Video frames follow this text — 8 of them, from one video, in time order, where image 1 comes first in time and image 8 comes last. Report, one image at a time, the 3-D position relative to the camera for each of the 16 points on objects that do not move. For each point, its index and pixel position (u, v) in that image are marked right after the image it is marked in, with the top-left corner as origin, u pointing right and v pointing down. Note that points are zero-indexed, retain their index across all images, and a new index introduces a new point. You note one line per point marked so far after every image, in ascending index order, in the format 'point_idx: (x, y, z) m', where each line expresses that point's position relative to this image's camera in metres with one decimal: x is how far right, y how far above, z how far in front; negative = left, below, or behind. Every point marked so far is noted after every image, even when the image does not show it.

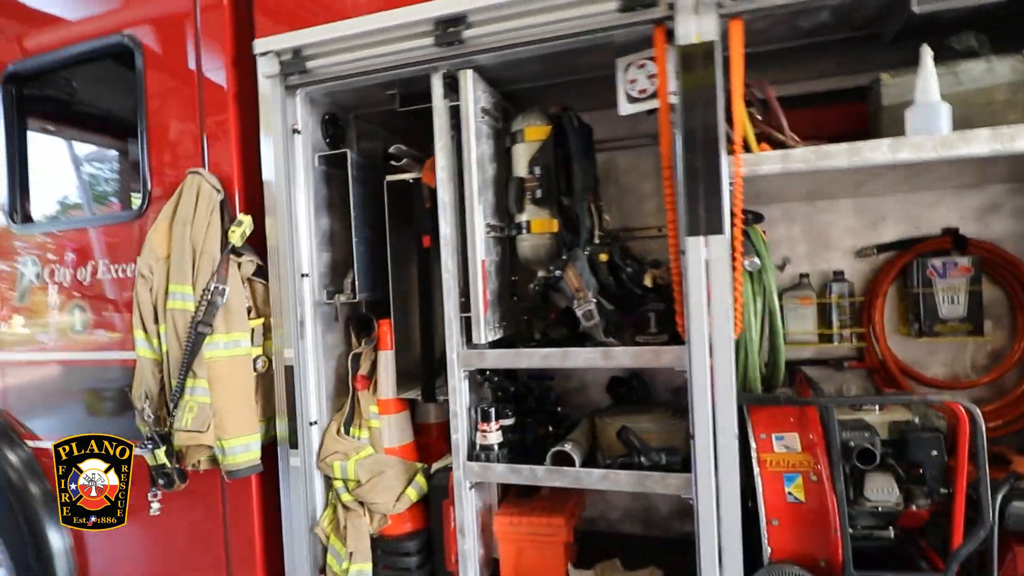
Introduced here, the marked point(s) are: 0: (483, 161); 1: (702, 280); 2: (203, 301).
0: (-0.1, +0.4, +1.7) m
1: (+0.5, 0.0, +1.4) m
2: (-0.9, 0.0, +1.7) m
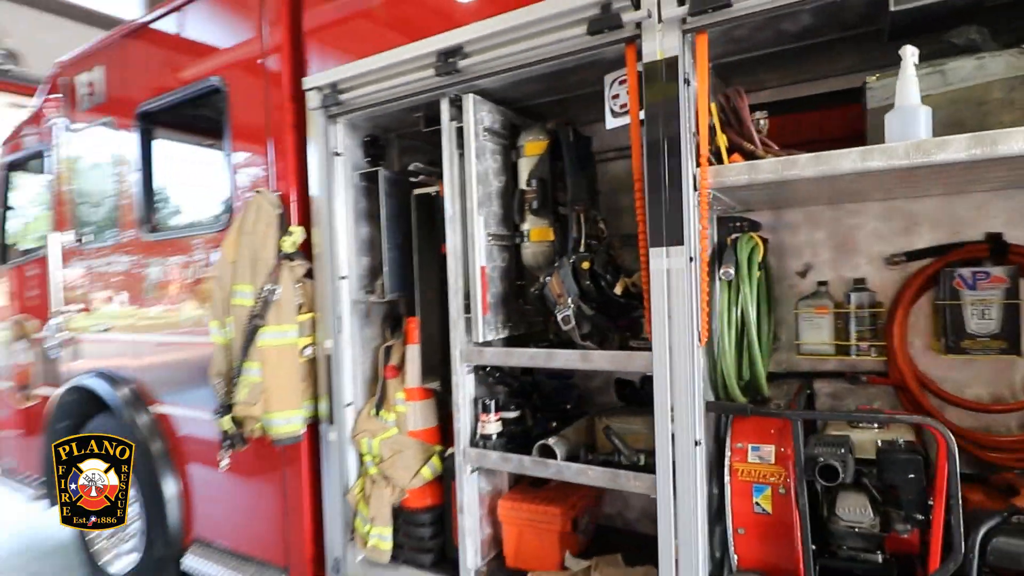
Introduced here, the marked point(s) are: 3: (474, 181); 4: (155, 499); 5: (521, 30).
0: (-0.1, +0.4, +1.9) m
1: (+0.4, 0.0, +1.5) m
2: (-0.9, 0.0, +2.1) m
3: (-0.1, +0.3, +1.8) m
4: (-1.5, -1.0, +2.6) m
5: (0.0, +0.7, +1.6) m
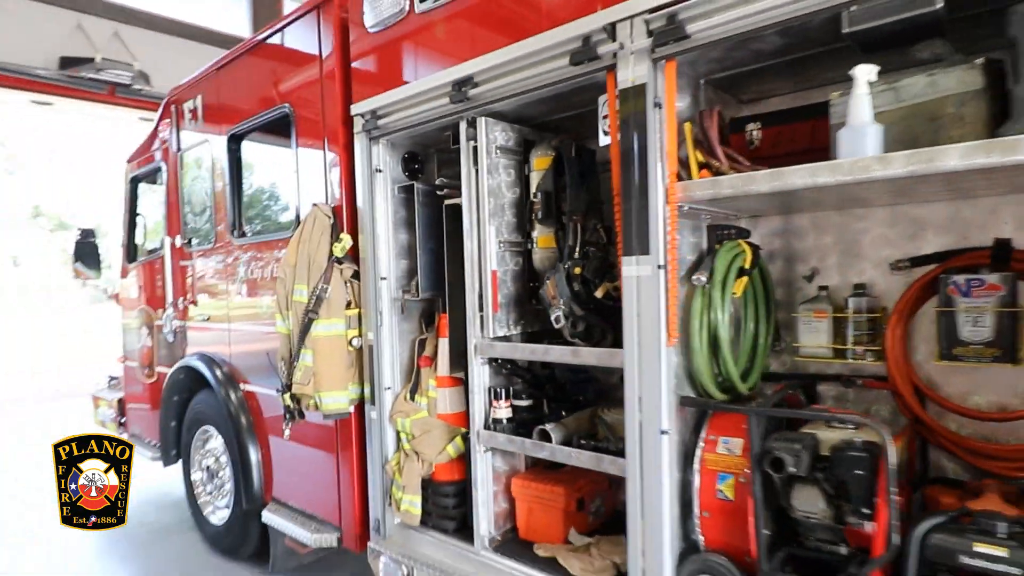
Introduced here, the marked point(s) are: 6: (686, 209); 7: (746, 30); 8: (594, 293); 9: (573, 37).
0: (0.0, +0.4, +2.1) m
1: (+0.4, 0.0, +1.6) m
2: (-0.8, 0.0, +2.4) m
3: (-0.1, +0.3, +2.1) m
4: (-1.4, -0.9, +3.1) m
5: (0.0, +0.7, +1.8) m
6: (+0.5, +0.2, +1.7) m
7: (+0.6, +0.6, +1.4) m
8: (+0.2, 0.0, +1.9) m
9: (+0.2, +0.7, +1.7) m
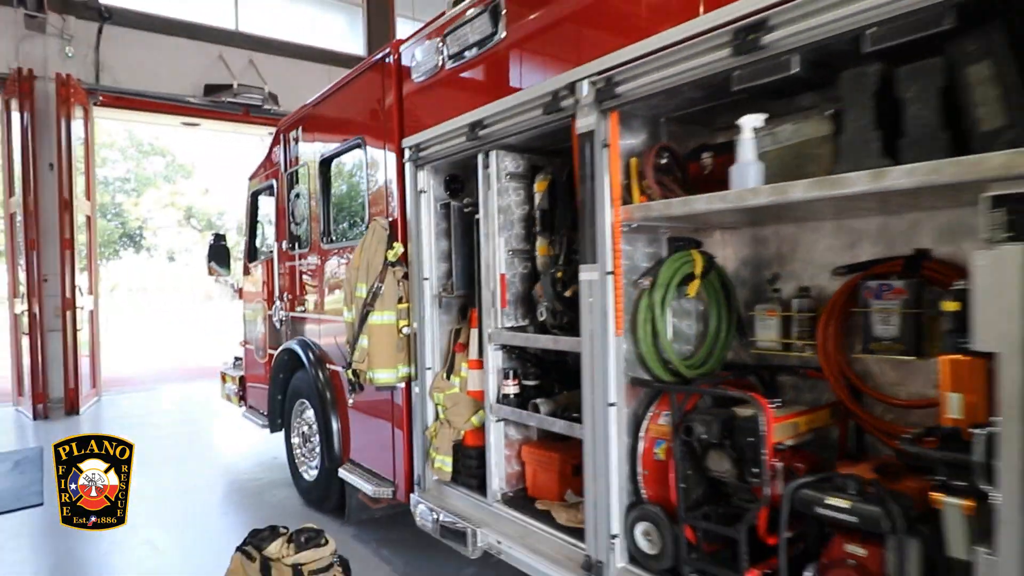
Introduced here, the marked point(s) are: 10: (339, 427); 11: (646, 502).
0: (0.0, +0.4, +2.6) m
1: (+0.3, 0.0, +2.1) m
2: (-0.7, 0.0, +3.0) m
3: (-0.1, +0.3, +2.6) m
4: (-1.2, -0.9, +3.8) m
5: (0.0, +0.7, +2.3) m
6: (+0.4, +0.2, +2.1) m
7: (+0.5, +0.6, +1.8) m
8: (+0.2, 0.0, +2.4) m
9: (+0.1, +0.7, +2.2) m
10: (-1.1, -0.9, +3.7) m
11: (+0.5, -0.7, +2.0) m
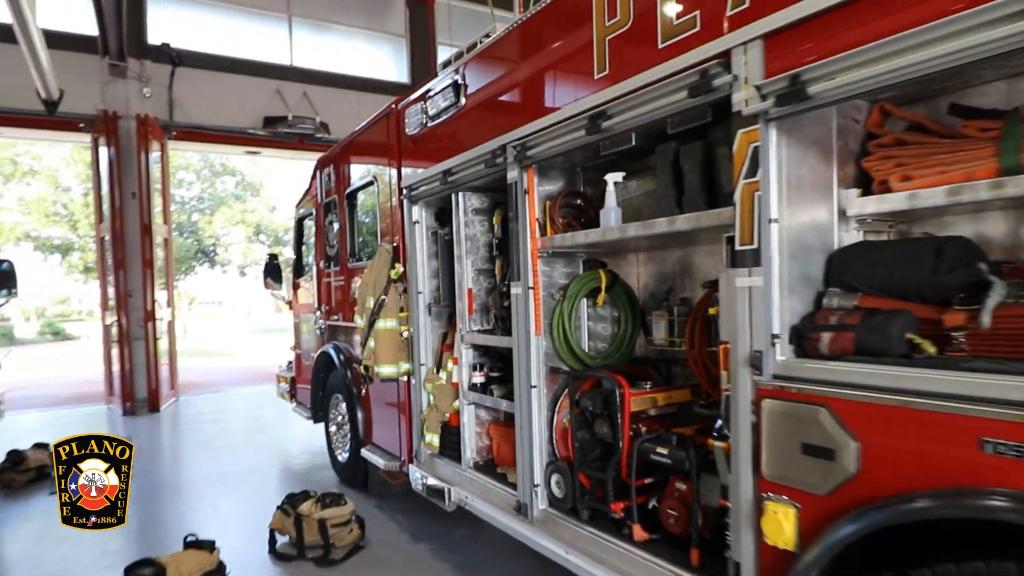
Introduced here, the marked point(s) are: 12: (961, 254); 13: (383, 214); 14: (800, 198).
0: (-0.2, +0.3, +3.3) m
1: (0.0, -0.1, +2.8) m
2: (-0.9, -0.1, +3.8) m
3: (-0.3, +0.3, +3.3) m
4: (-1.2, -1.0, +4.6) m
5: (-0.2, +0.7, +3.0) m
6: (+0.2, +0.2, +2.8) m
7: (+0.2, +0.6, +2.5) m
8: (0.0, -0.1, +3.1) m
9: (-0.1, +0.7, +2.9) m
10: (-1.1, -1.0, +4.5) m
11: (+0.2, -0.8, +2.7) m
12: (+1.2, +0.1, +1.7) m
13: (-0.9, +0.5, +4.1) m
14: (+0.9, +0.3, +1.8) m
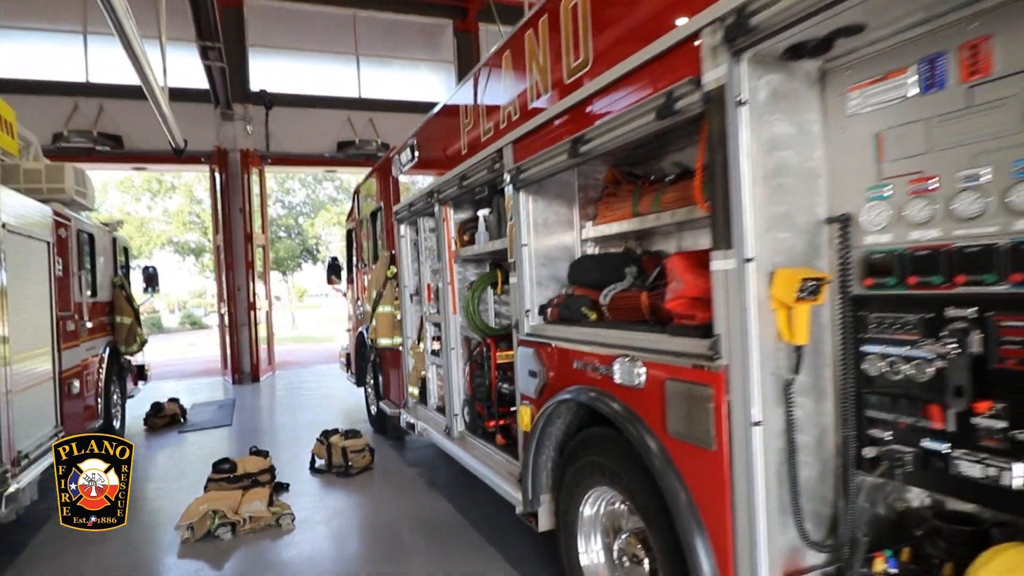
0: (-0.6, +0.3, +4.7) m
1: (-0.5, -0.1, +4.1) m
2: (-1.2, -0.1, +5.3) m
3: (-0.7, +0.3, +4.7) m
4: (-1.4, -1.0, +6.2) m
5: (-0.7, +0.7, +4.5) m
6: (-0.3, +0.2, +4.1) m
7: (-0.4, +0.6, +3.9) m
8: (-0.4, 0.0, +4.4) m
9: (-0.6, +0.7, +4.3) m
10: (-1.3, -0.9, +6.1) m
11: (-0.3, -0.7, +4.0) m
12: (+0.5, +0.1, +2.9) m
13: (-1.2, +0.6, +5.6) m
14: (+0.2, +0.3, +3.1) m
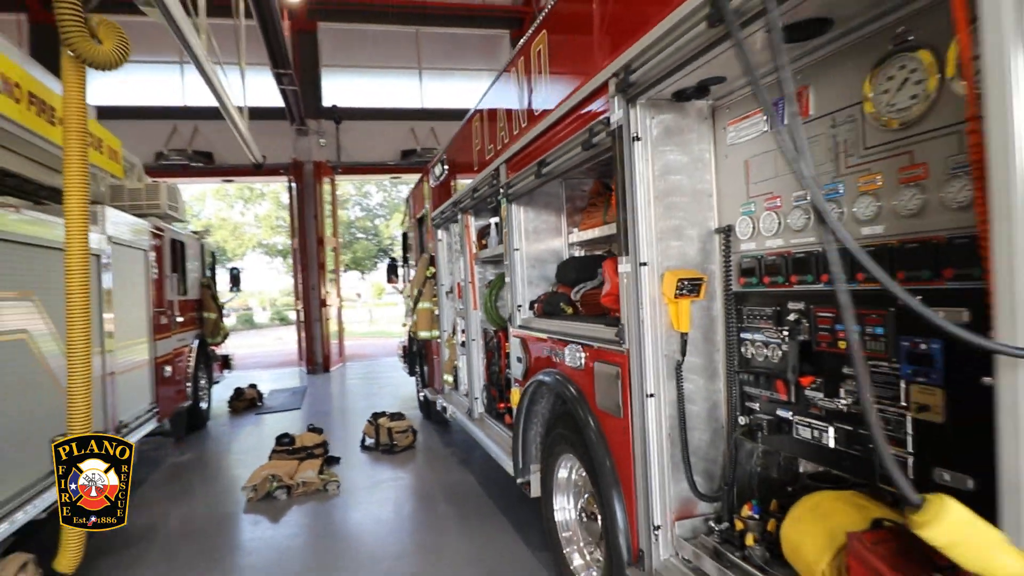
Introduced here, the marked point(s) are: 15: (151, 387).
0: (-0.4, +0.3, +5.3) m
1: (-0.4, 0.0, +4.7) m
2: (-0.9, 0.0, +6.0) m
3: (-0.5, +0.3, +5.3) m
4: (-1.0, -1.0, +6.8) m
5: (-0.5, +0.7, +5.0) m
6: (-0.2, +0.2, +4.6) m
7: (-0.3, +0.6, +4.4) m
8: (-0.3, 0.0, +5.0) m
9: (-0.5, +0.7, +4.8) m
10: (-1.0, -0.9, +6.7) m
11: (-0.2, -0.7, +4.6) m
12: (+0.5, +0.1, +3.3) m
13: (-0.9, +0.6, +6.2) m
14: (+0.1, +0.3, +3.5) m
15: (-3.1, -0.9, +5.2) m
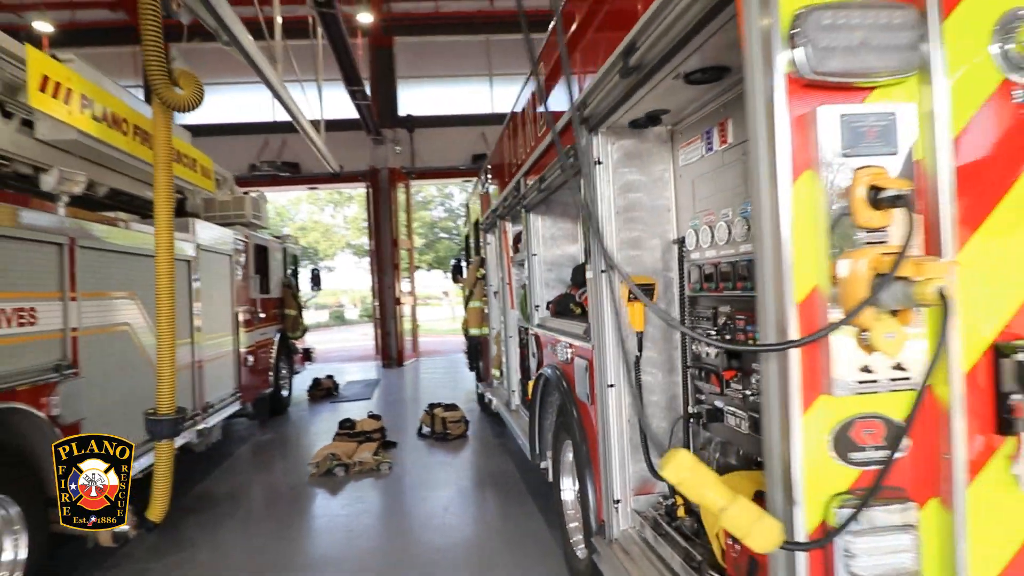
0: (-0.1, +0.3, +5.7) m
1: (-0.1, 0.0, +5.1) m
2: (-0.5, -0.1, +6.4) m
3: (-0.2, +0.3, +5.7) m
4: (-0.4, -1.0, +7.3) m
5: (-0.2, +0.7, +5.4) m
6: (0.0, +0.2, +5.0) m
7: (-0.1, +0.6, +4.8) m
8: (0.0, 0.0, +5.4) m
9: (-0.2, +0.7, +5.3) m
10: (-0.4, -0.9, +7.2) m
11: (+0.1, -0.7, +4.9) m
12: (+0.5, +0.1, +3.6) m
13: (-0.4, +0.6, +6.7) m
14: (+0.3, +0.3, +3.9) m
15: (-2.8, -0.9, +6.0) m
